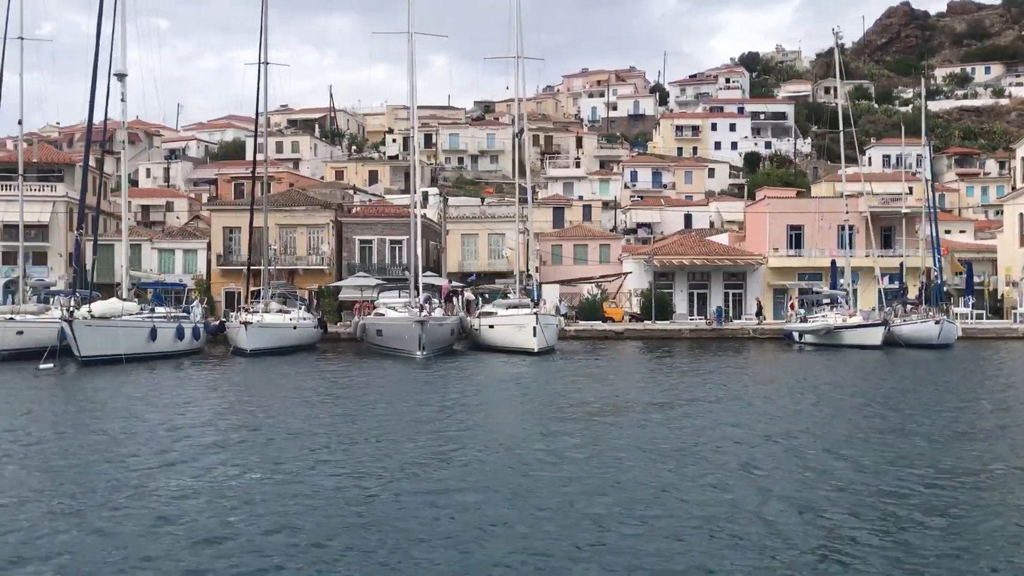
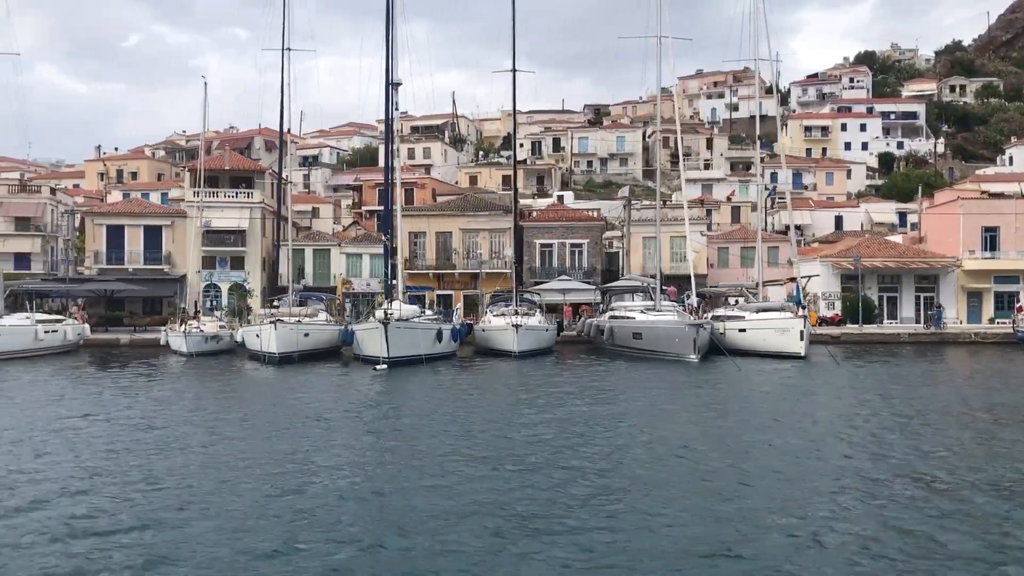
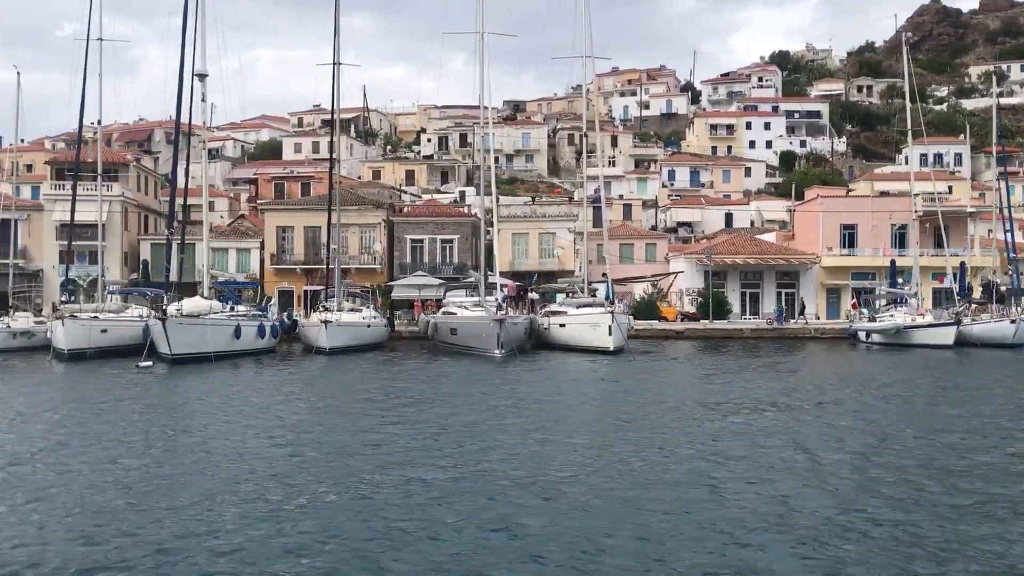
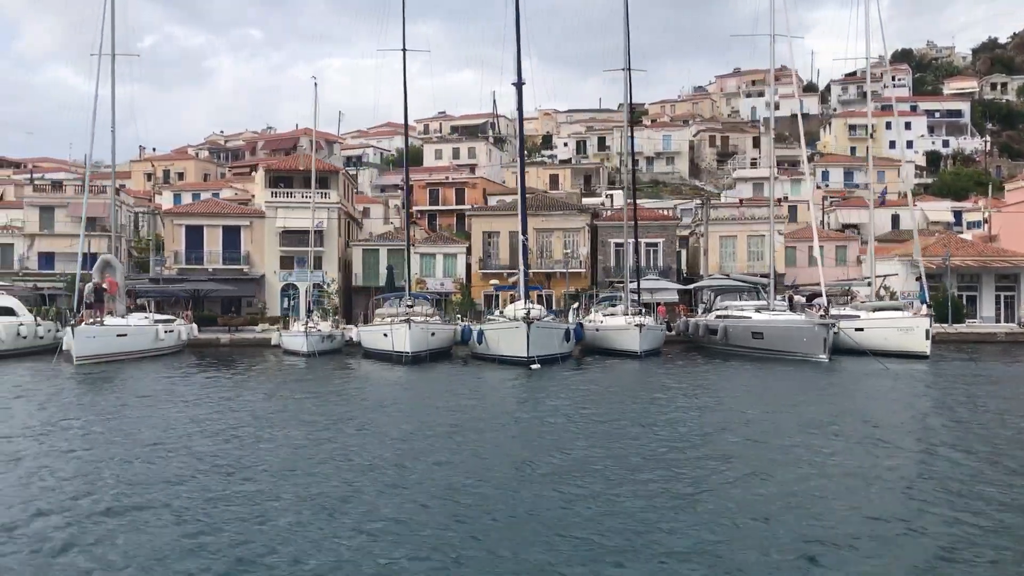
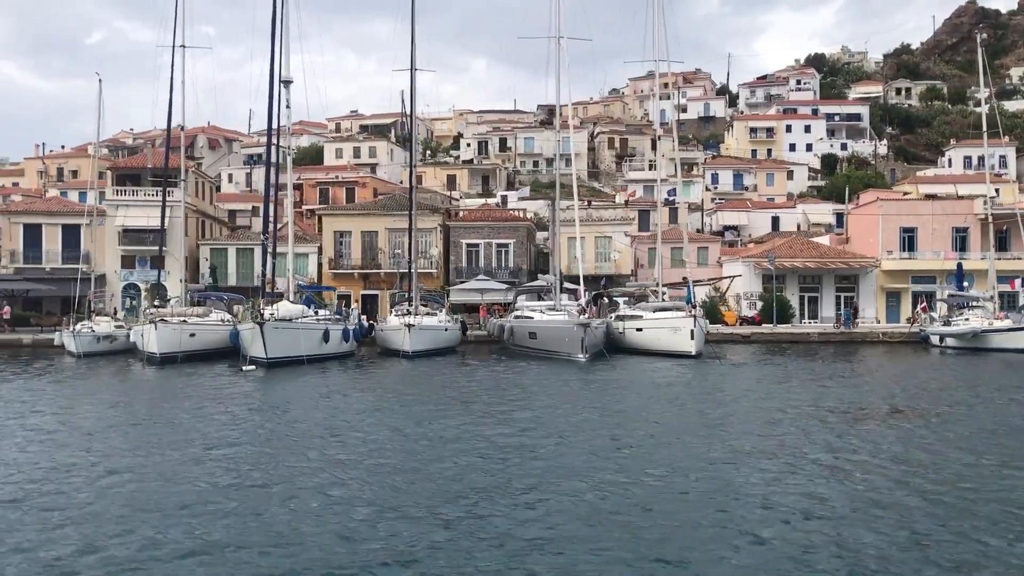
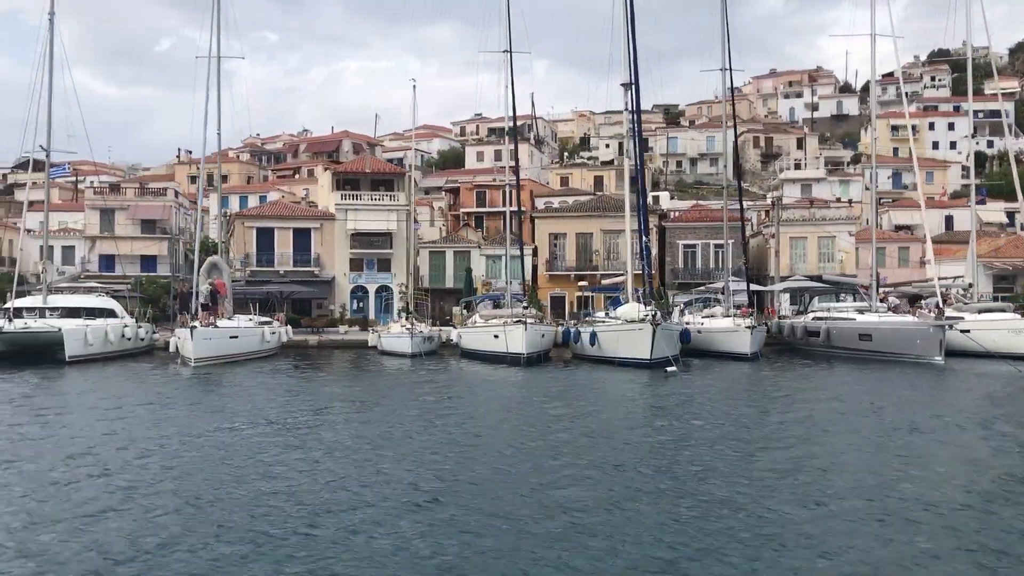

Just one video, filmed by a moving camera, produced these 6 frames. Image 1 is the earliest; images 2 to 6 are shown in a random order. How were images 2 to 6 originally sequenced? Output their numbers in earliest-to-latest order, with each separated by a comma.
3, 5, 2, 4, 6
